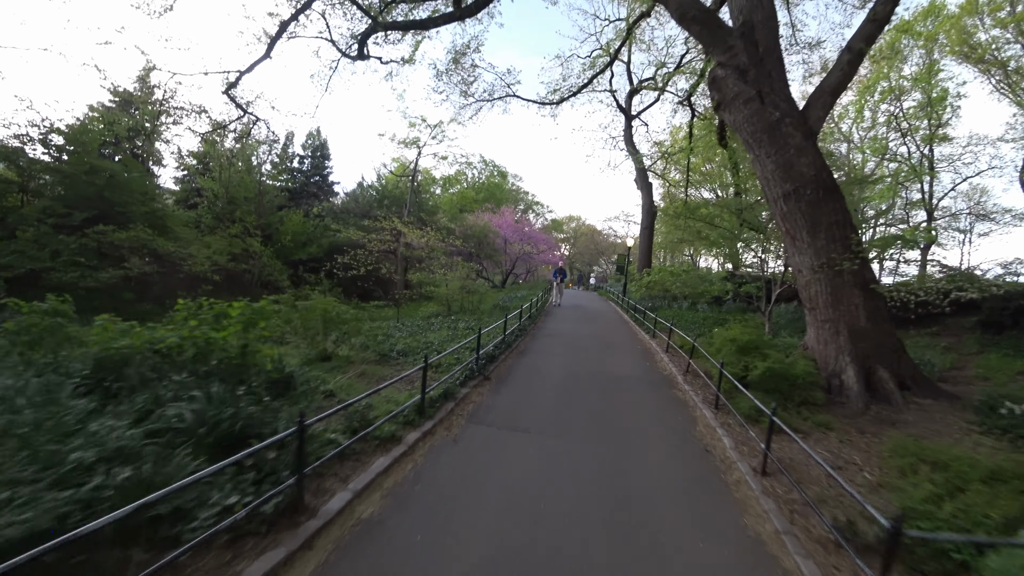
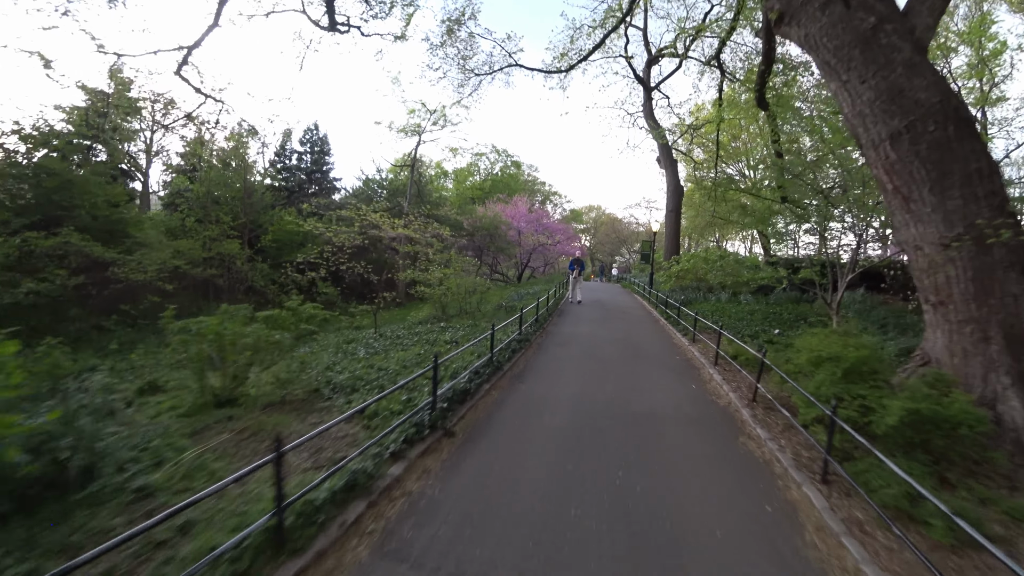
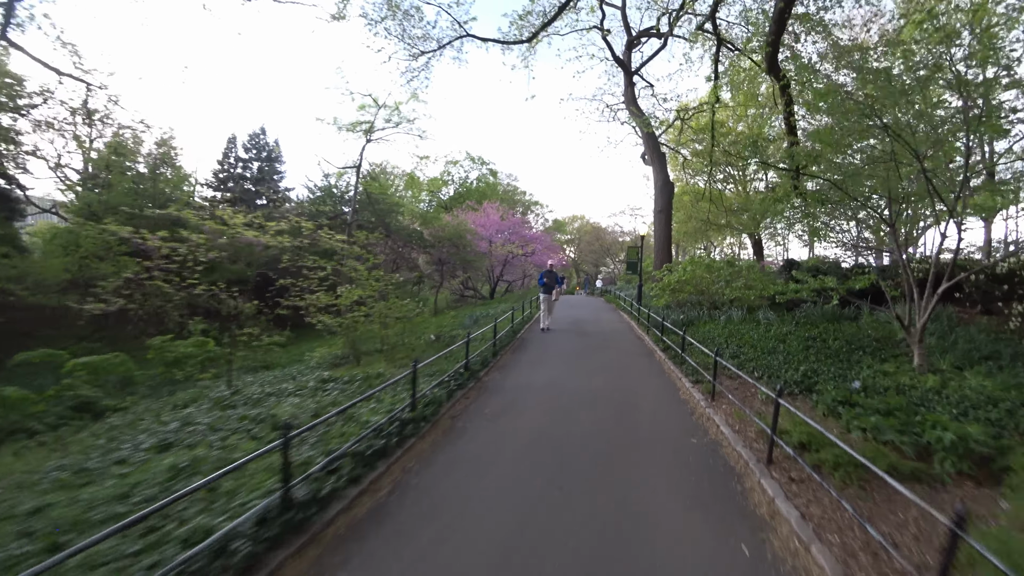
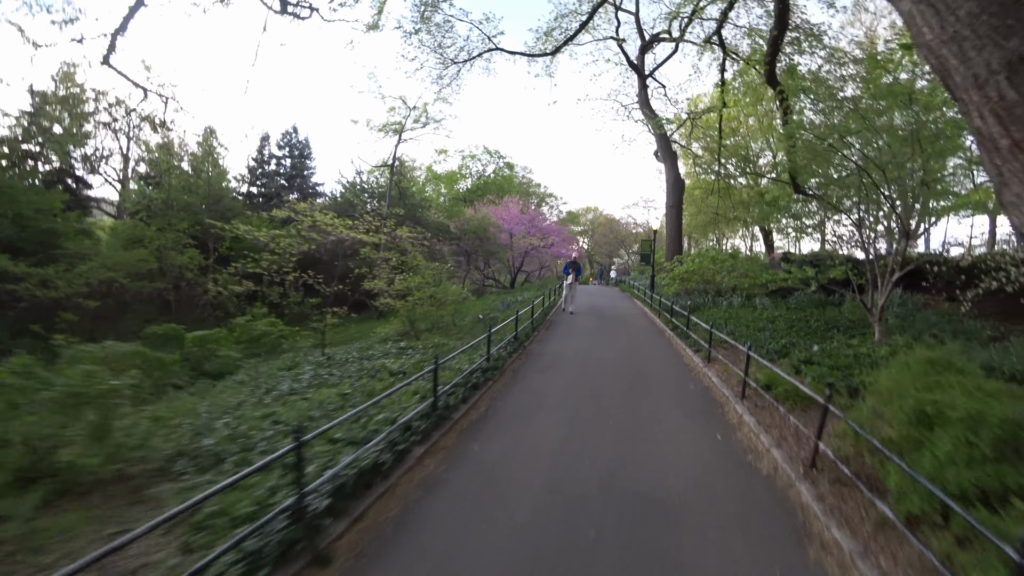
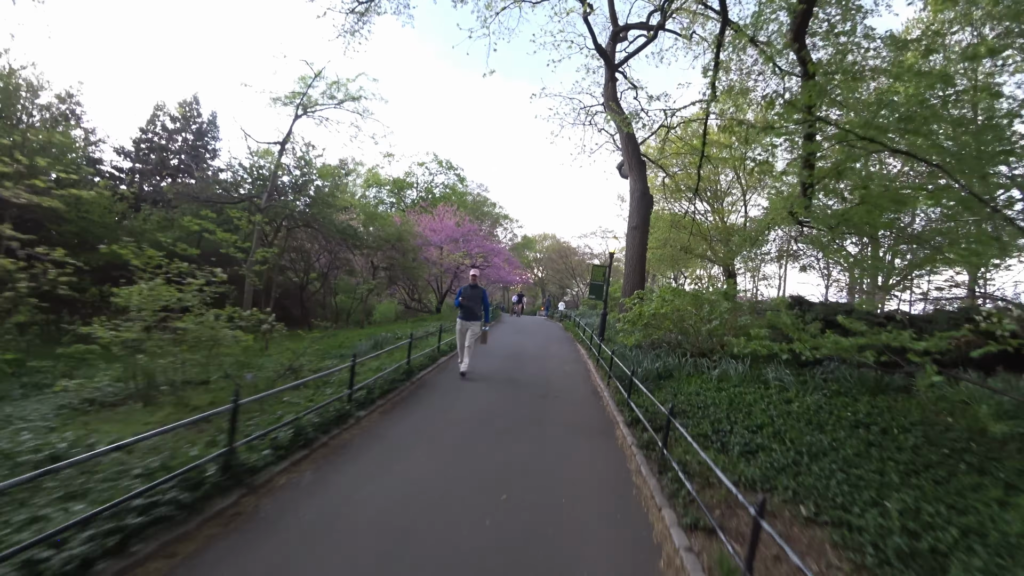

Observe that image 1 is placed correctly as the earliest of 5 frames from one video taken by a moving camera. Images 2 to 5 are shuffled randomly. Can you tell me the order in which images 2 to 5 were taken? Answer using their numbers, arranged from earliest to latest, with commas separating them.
2, 4, 3, 5
